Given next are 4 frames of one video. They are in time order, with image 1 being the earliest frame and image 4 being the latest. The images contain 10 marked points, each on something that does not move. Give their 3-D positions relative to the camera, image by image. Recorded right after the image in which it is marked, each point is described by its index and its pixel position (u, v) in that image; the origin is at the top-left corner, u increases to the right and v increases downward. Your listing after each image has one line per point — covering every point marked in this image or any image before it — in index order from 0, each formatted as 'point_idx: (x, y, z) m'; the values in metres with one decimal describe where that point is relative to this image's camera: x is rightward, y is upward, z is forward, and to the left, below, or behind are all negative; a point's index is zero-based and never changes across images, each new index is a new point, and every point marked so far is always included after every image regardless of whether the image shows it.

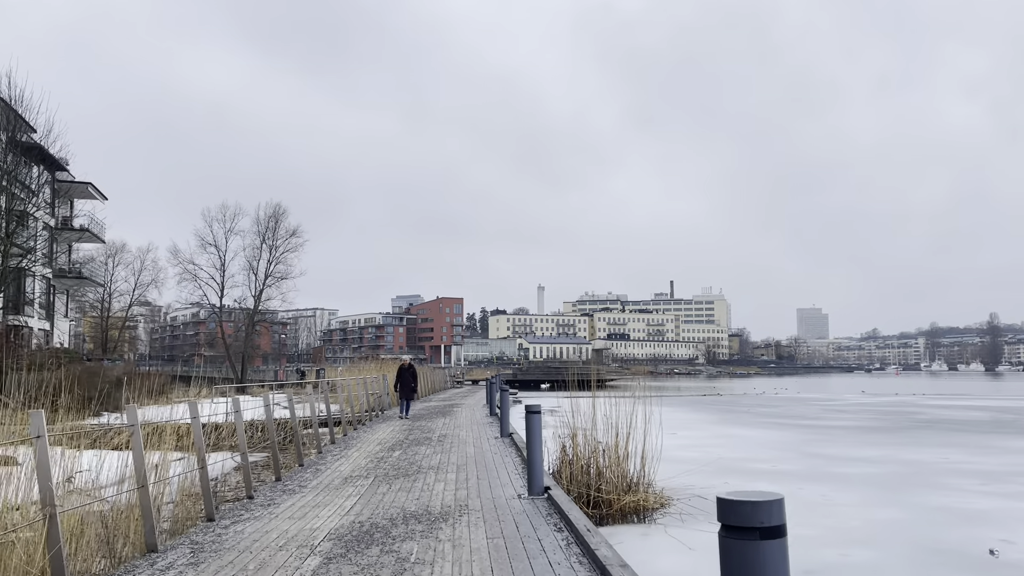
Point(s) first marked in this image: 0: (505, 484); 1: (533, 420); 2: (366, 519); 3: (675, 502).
0: (-0.1, -2.0, +6.8) m
1: (+0.2, -1.2, +6.3) m
2: (-1.2, -1.8, +5.4) m
3: (+2.2, -2.9, +9.2) m
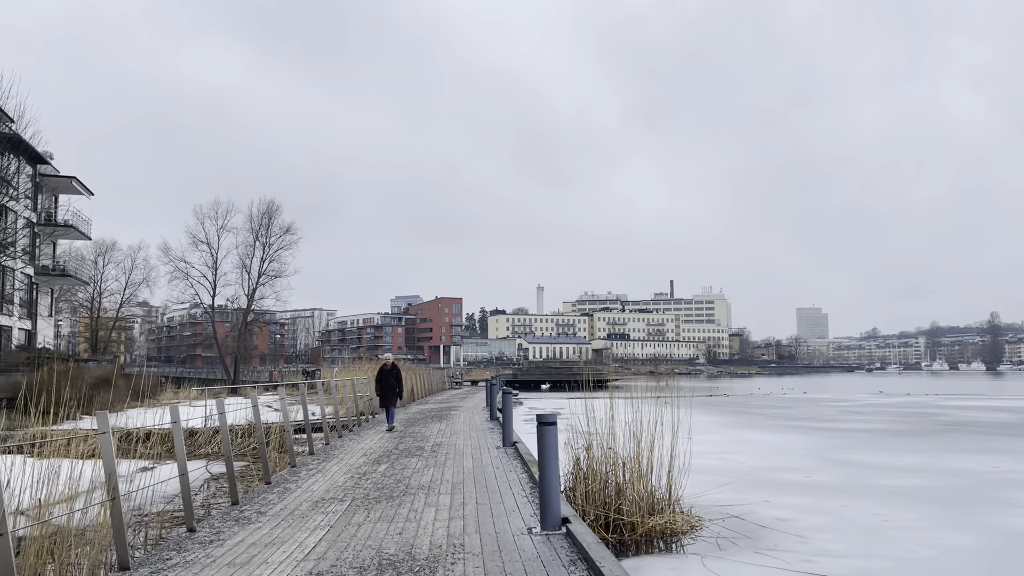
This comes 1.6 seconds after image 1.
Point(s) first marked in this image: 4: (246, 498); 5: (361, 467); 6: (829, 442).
0: (0.0, -1.8, +5.4) m
1: (+0.2, -1.1, +4.9) m
2: (-1.1, -1.7, +4.1) m
3: (+2.2, -2.7, +7.9) m
4: (-2.6, -2.1, +6.8) m
5: (-1.8, -2.1, +8.1) m
6: (+8.0, -3.9, +17.3) m
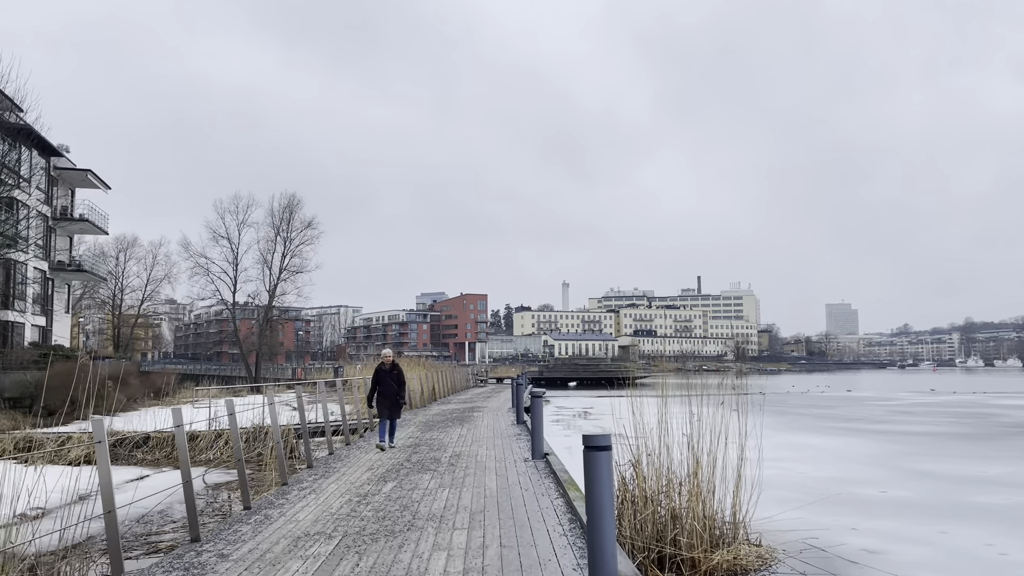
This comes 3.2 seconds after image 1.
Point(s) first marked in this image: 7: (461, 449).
0: (+0.2, -1.6, +4.1) m
1: (+0.4, -0.9, +3.5) m
2: (-0.9, -1.5, +2.8) m
3: (+2.5, -2.5, +6.4) m
4: (-2.4, -1.9, +5.5) m
5: (-1.5, -2.0, +6.7) m
6: (+8.7, -3.7, +15.6) m
7: (-0.7, -2.2, +9.2) m
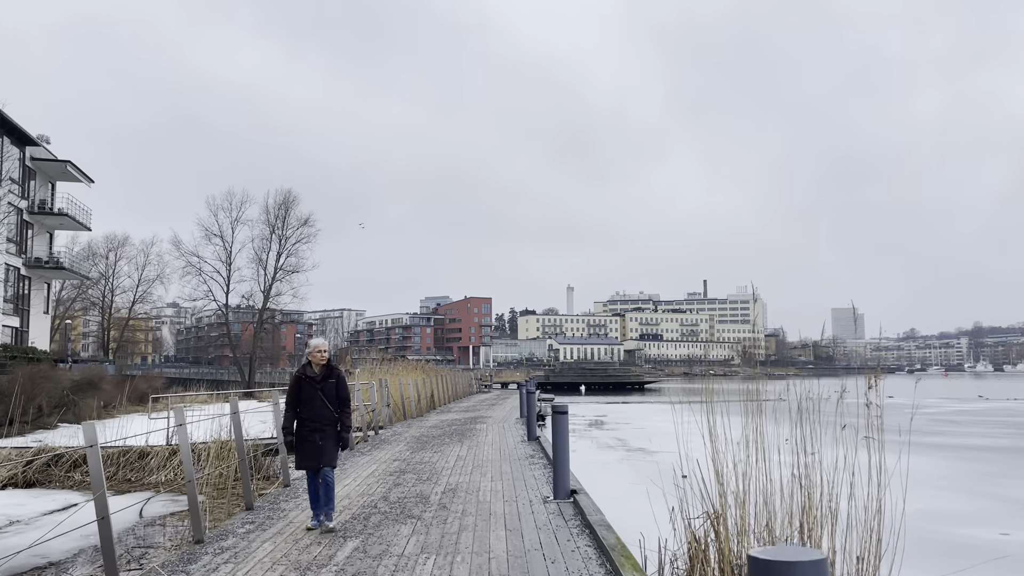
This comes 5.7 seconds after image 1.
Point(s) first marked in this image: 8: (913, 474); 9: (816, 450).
0: (+0.3, -1.4, +1.9) m
1: (+0.5, -0.7, +1.4) m
2: (-0.9, -1.3, +0.6) m
3: (+2.7, -2.3, +4.2) m
4: (-2.3, -1.7, +3.3) m
5: (-1.4, -1.7, +4.6) m
6: (+8.9, -3.5, +13.4) m
7: (-0.5, -2.0, +7.0) m
8: (+7.3, -3.3, +12.3) m
9: (+2.1, -1.2, +4.9) m
